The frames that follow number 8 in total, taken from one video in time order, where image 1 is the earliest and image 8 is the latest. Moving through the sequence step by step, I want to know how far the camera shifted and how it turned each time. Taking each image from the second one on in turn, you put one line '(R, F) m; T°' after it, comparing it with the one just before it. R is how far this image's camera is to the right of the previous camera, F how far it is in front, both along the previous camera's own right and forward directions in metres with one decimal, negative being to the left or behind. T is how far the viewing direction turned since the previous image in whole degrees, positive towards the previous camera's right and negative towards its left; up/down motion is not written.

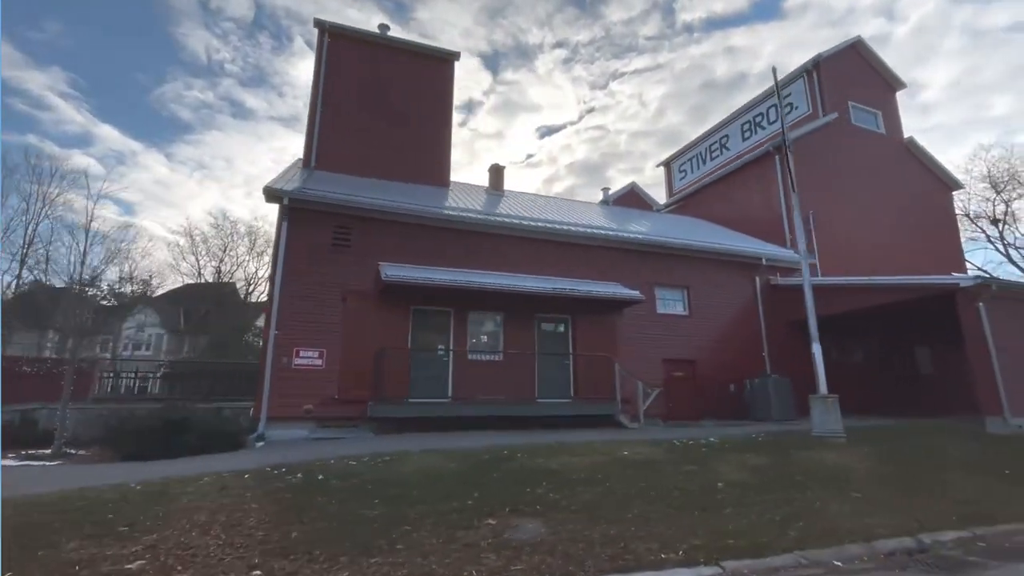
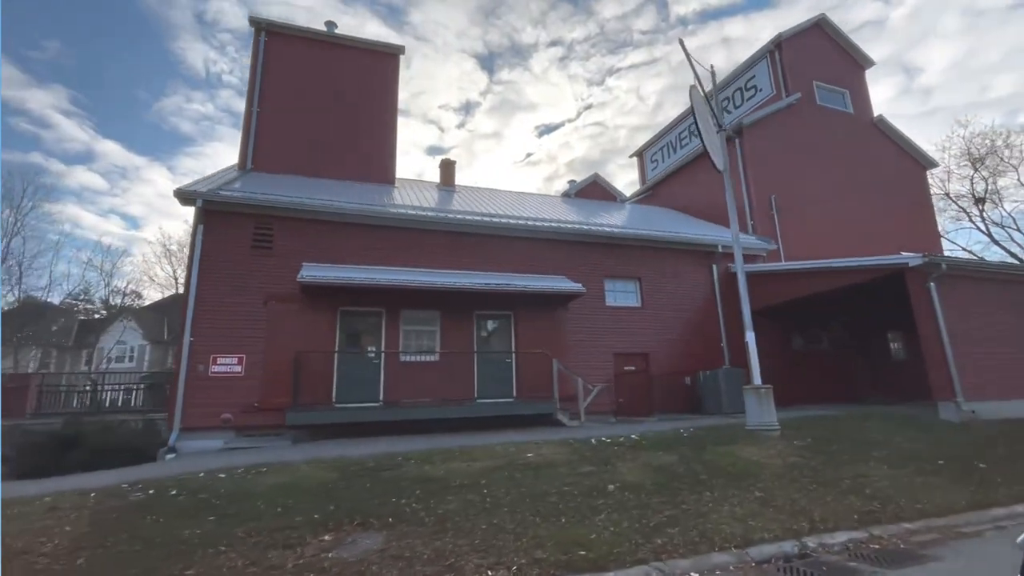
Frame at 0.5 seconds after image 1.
(+1.9, +0.5) m; -1°
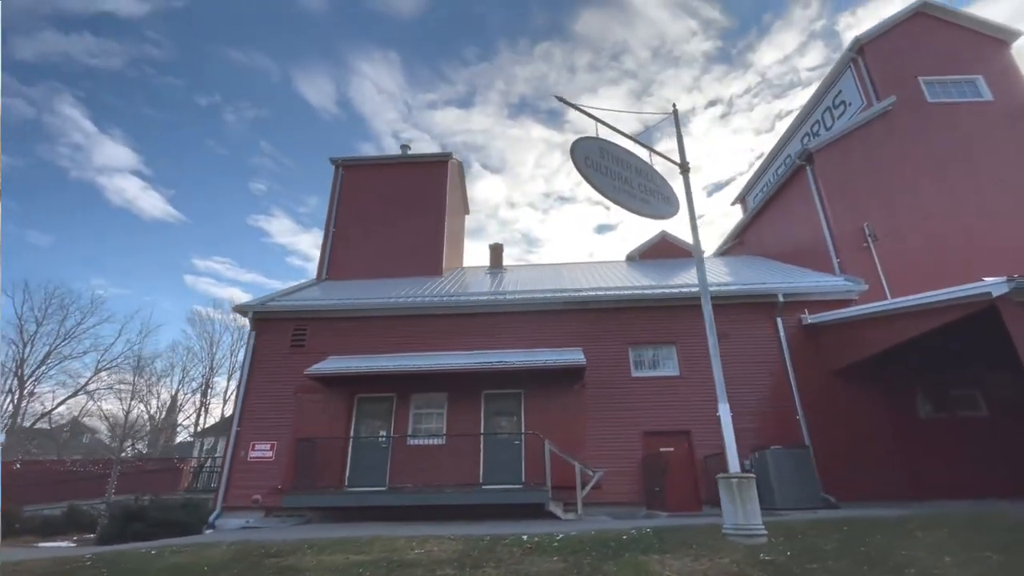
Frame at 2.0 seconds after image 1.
(+4.7, +1.2) m; -21°
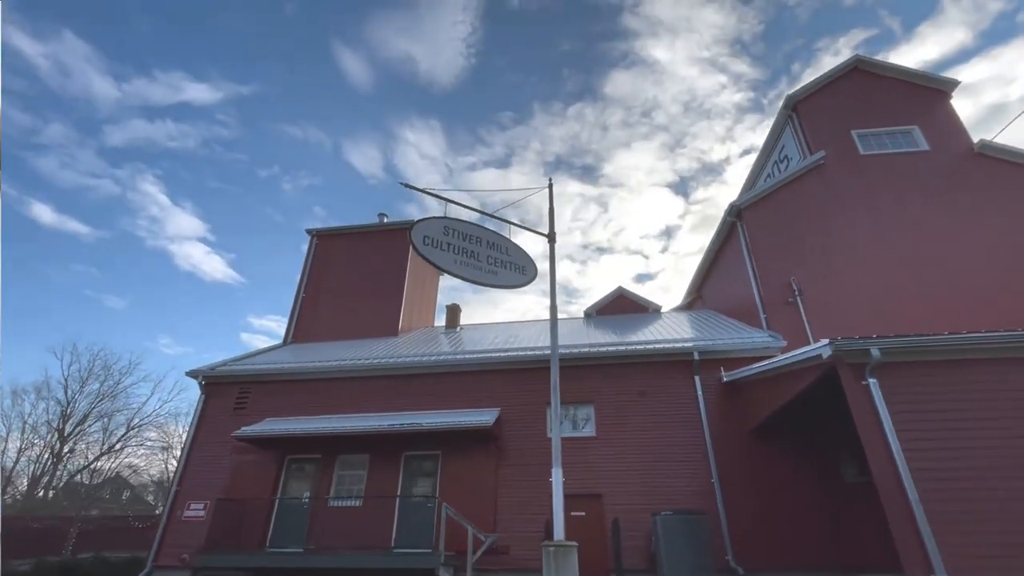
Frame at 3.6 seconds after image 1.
(+3.5, -0.4) m; -5°
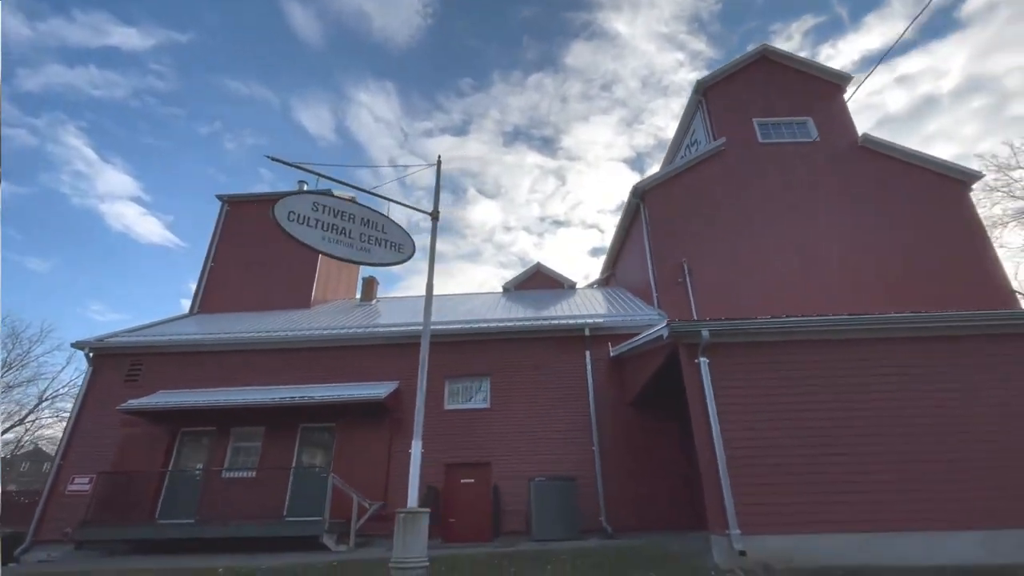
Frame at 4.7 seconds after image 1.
(+1.6, -0.3) m; +5°
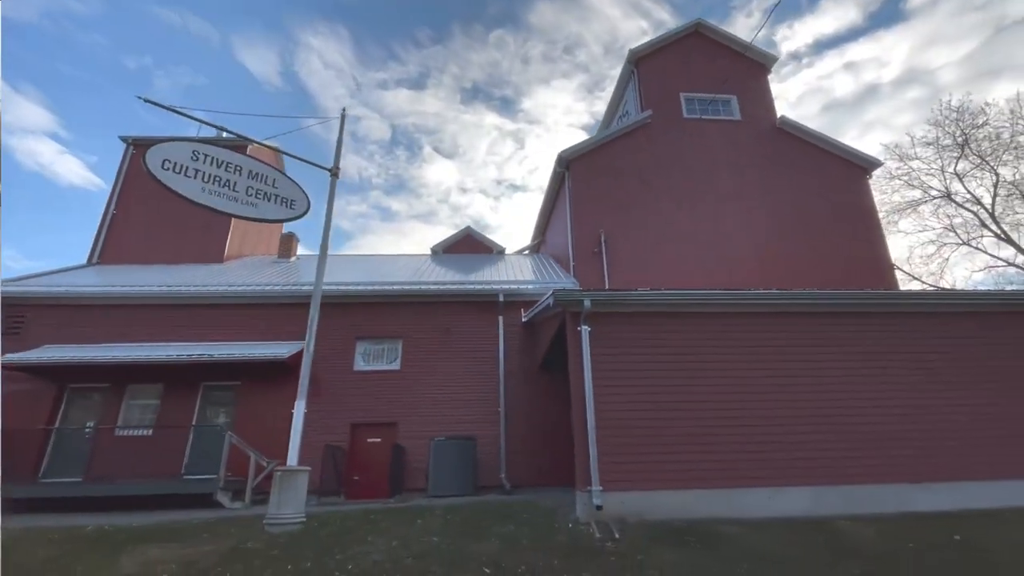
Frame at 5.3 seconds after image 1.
(+1.1, -0.1) m; +6°
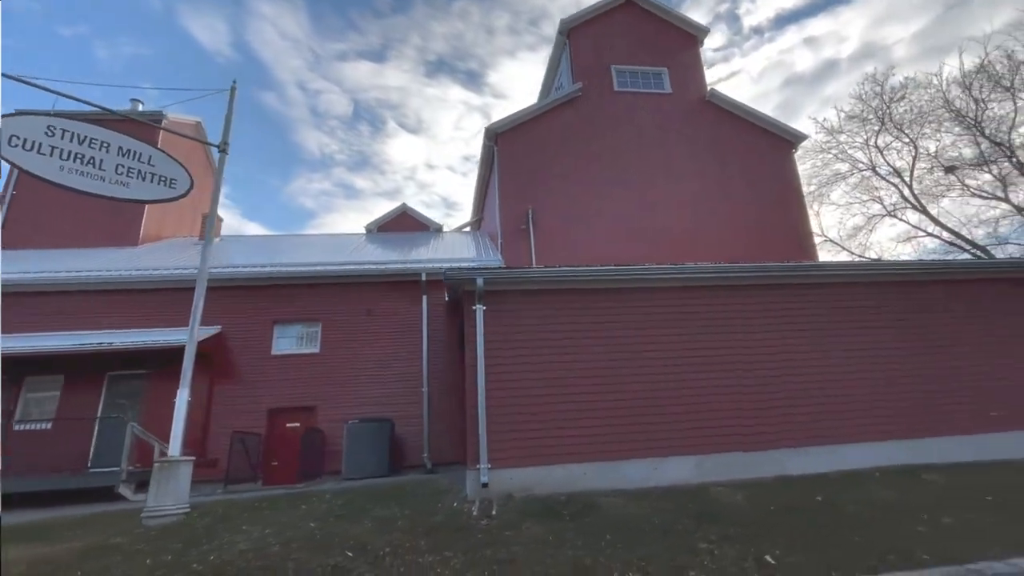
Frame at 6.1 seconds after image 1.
(+1.3, +0.1) m; +3°
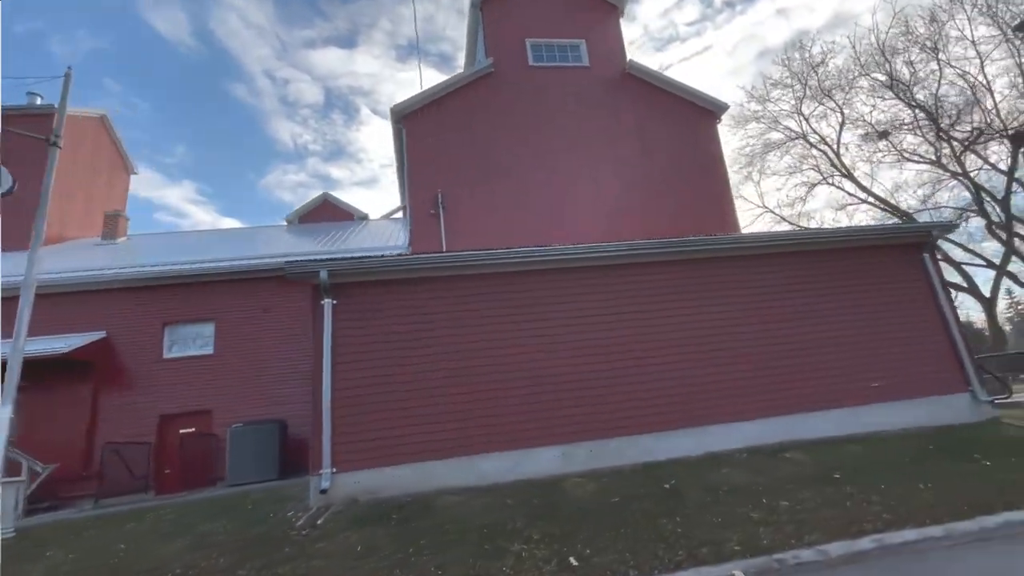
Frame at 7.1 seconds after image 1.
(+2.2, +0.5) m; +2°
